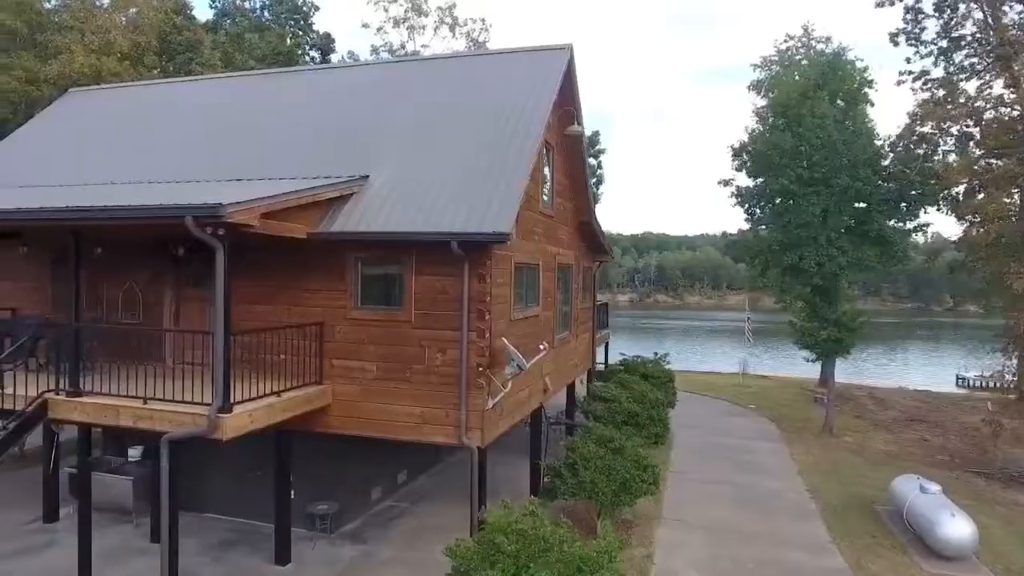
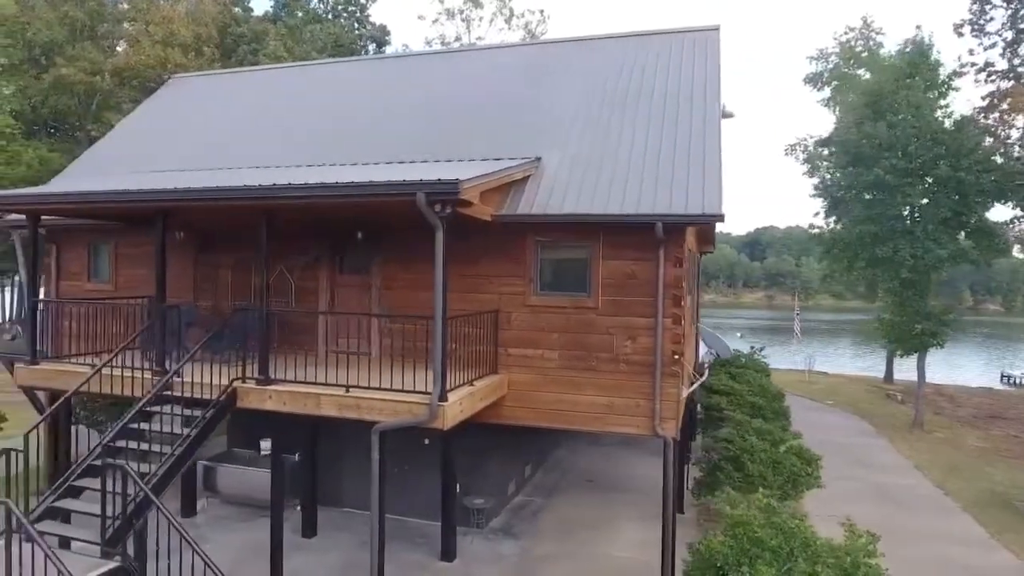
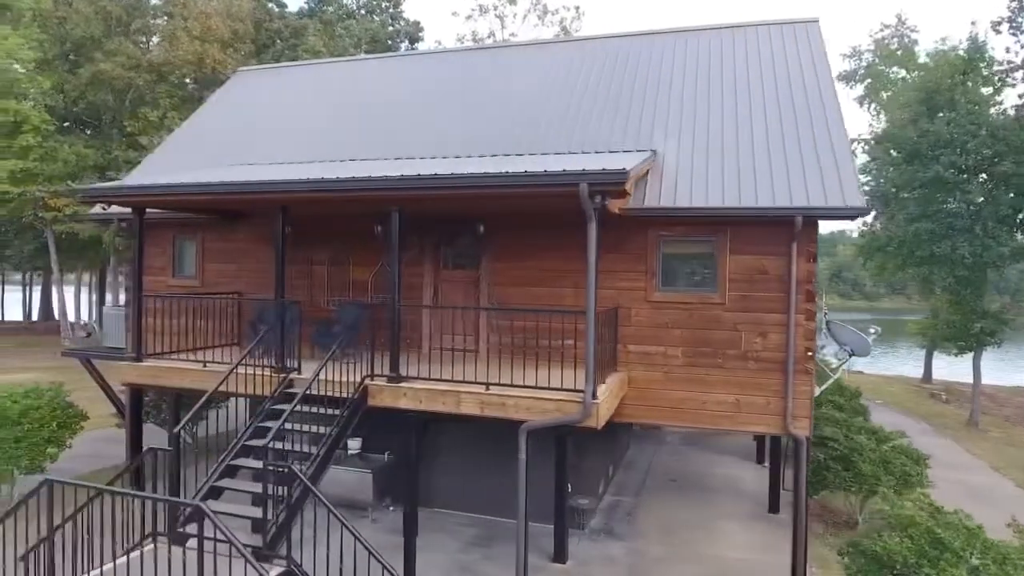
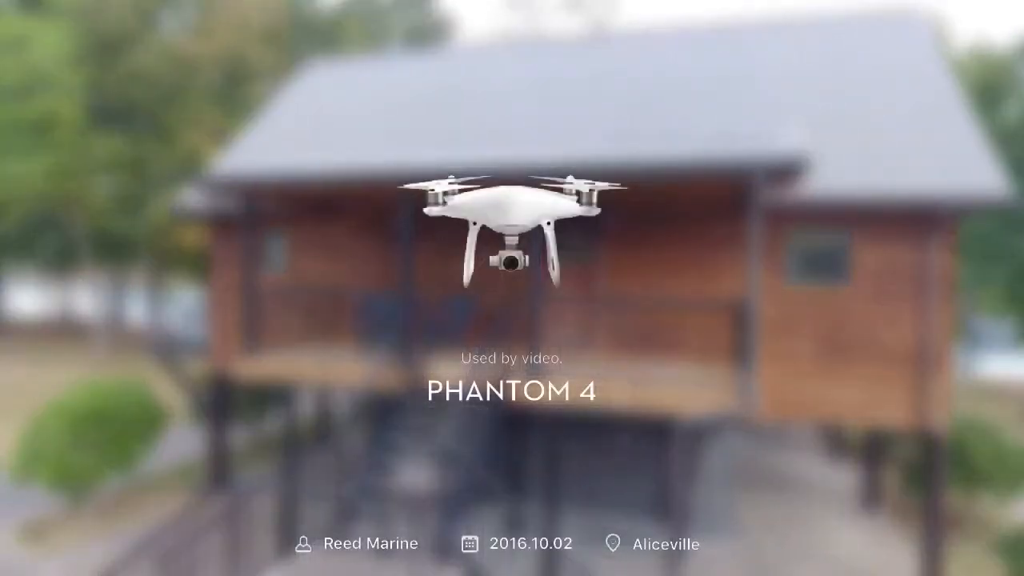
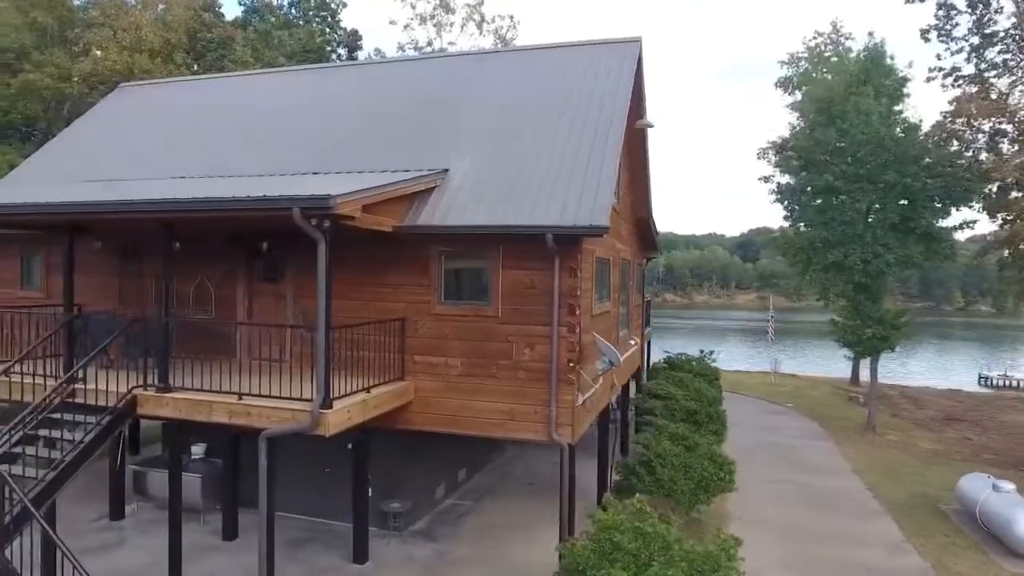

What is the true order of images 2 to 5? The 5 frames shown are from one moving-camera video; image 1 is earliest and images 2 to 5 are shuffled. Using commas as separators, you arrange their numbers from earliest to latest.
5, 2, 3, 4
